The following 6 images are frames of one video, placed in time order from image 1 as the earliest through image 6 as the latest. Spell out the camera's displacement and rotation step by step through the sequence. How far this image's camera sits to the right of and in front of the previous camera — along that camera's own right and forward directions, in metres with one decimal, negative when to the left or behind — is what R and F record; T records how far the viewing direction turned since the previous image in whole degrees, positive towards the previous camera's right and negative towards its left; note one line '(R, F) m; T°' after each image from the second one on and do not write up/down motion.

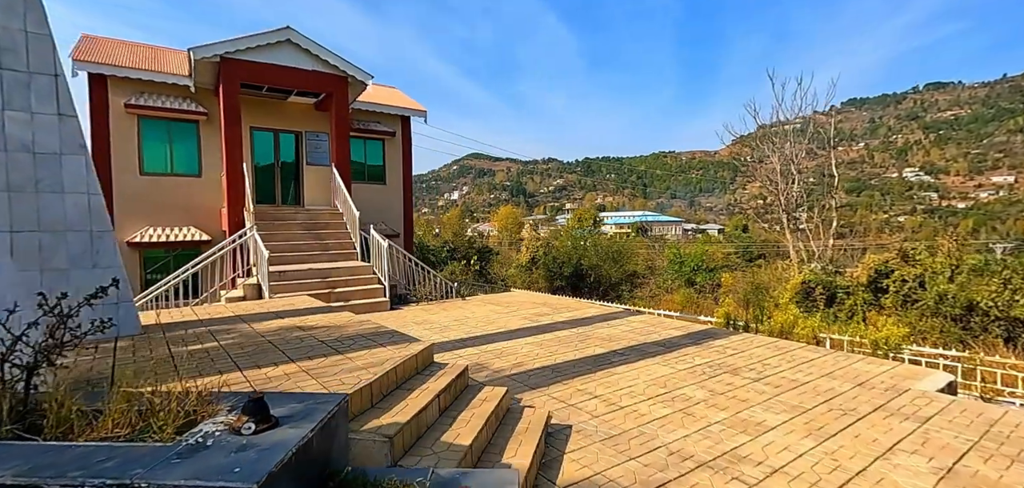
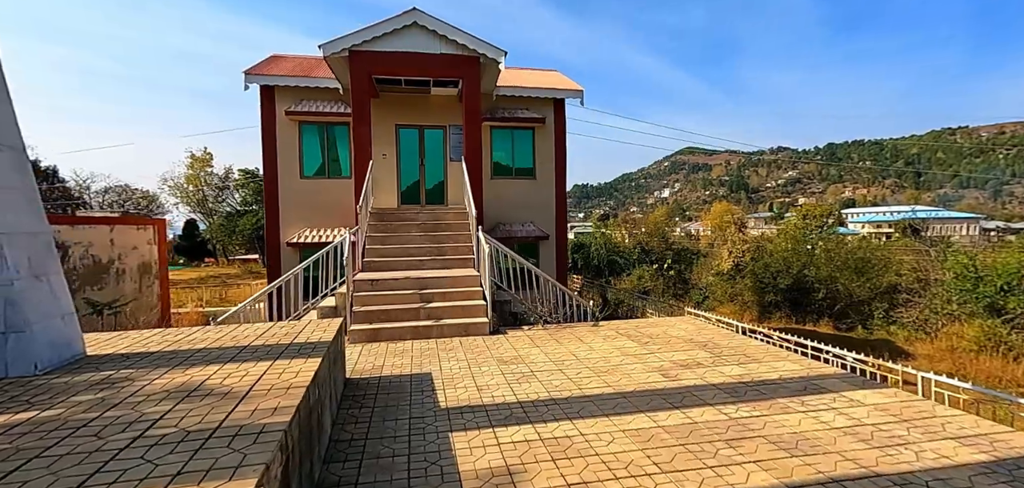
(+1.0, +3.2) m; -24°
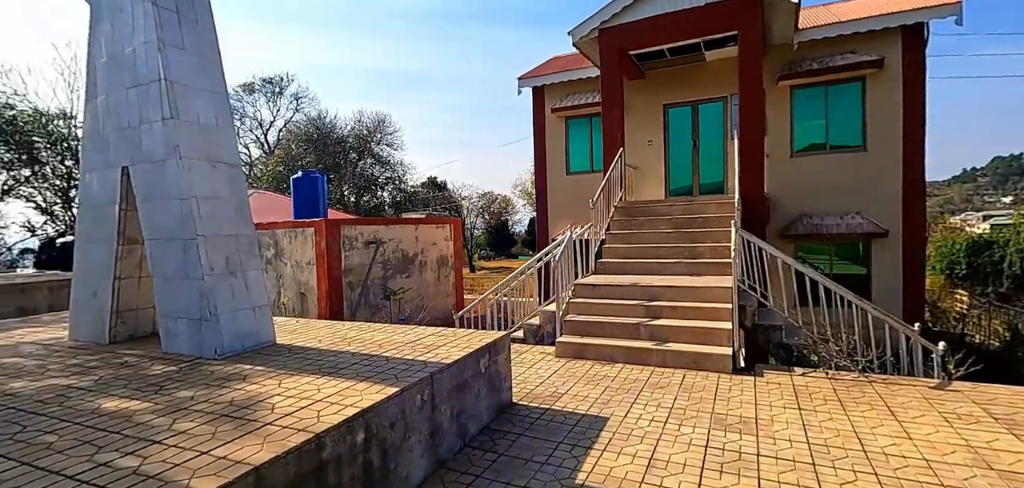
(+1.1, +2.0) m; -38°
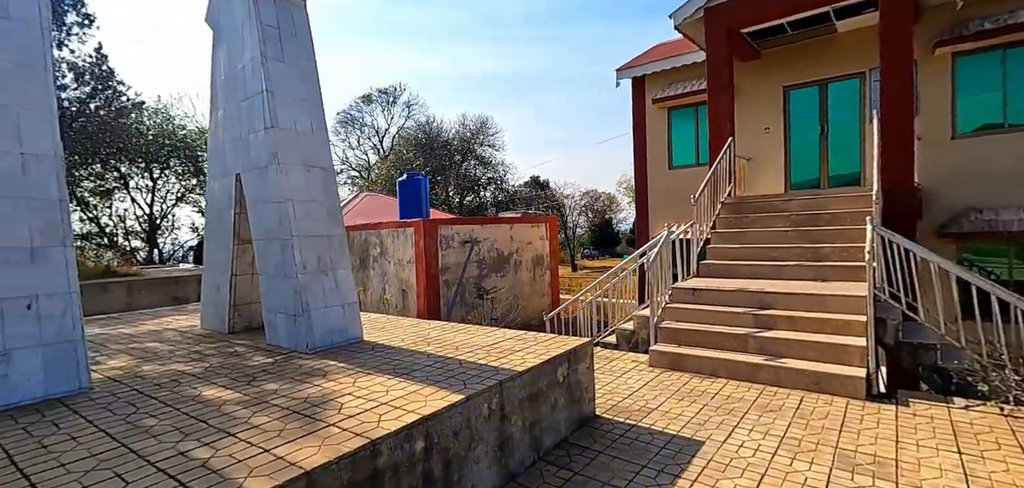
(+0.3, +0.3) m; -13°
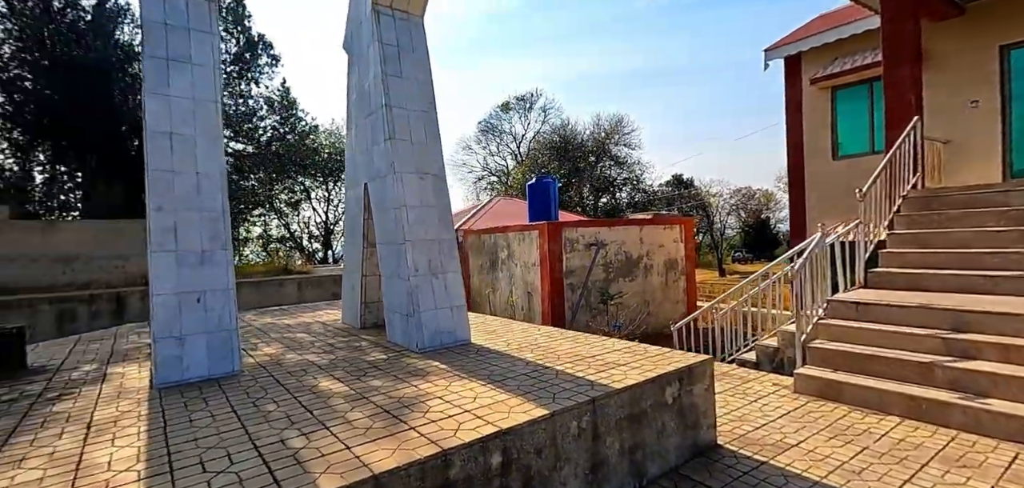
(+0.3, +0.3) m; -17°
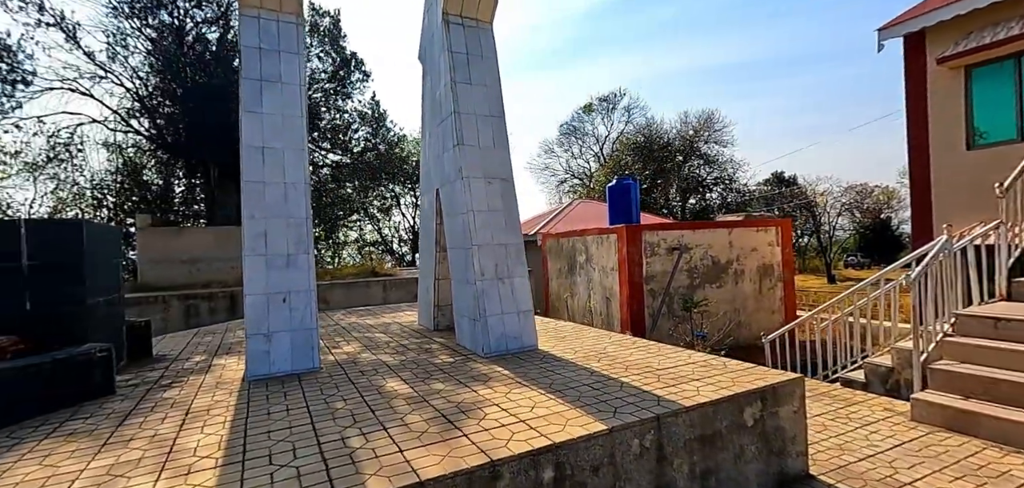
(+0.2, +0.1) m; -10°
